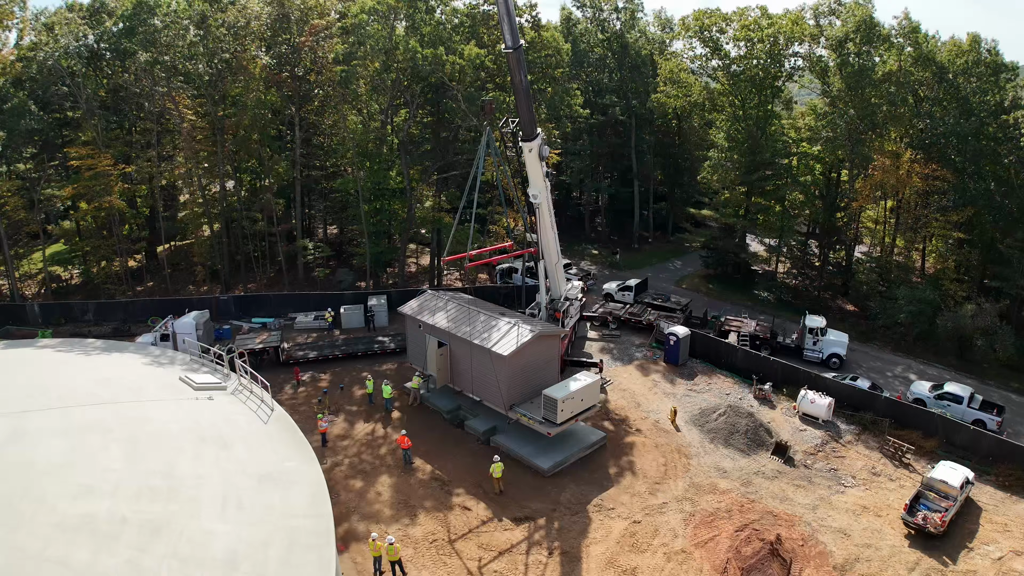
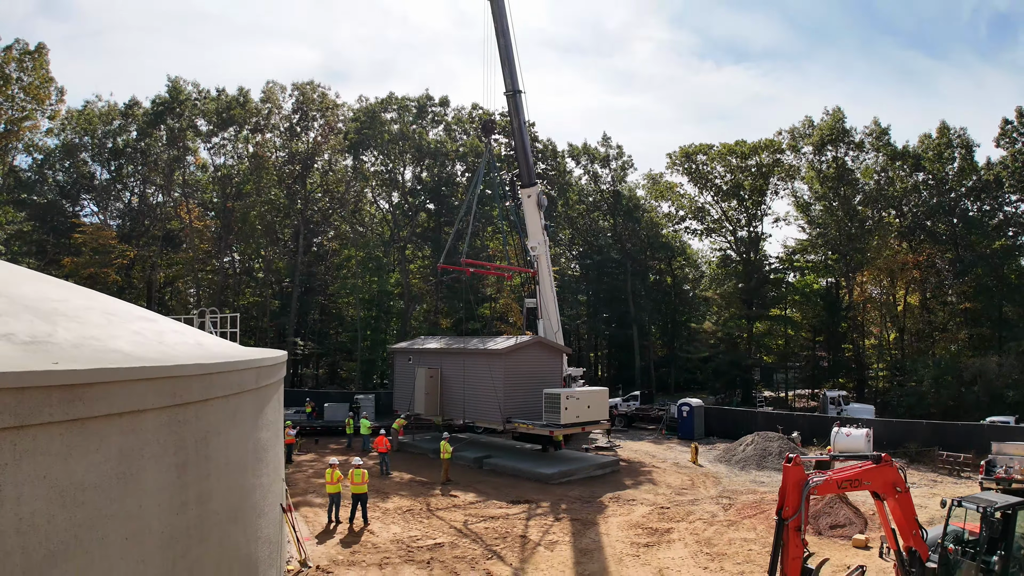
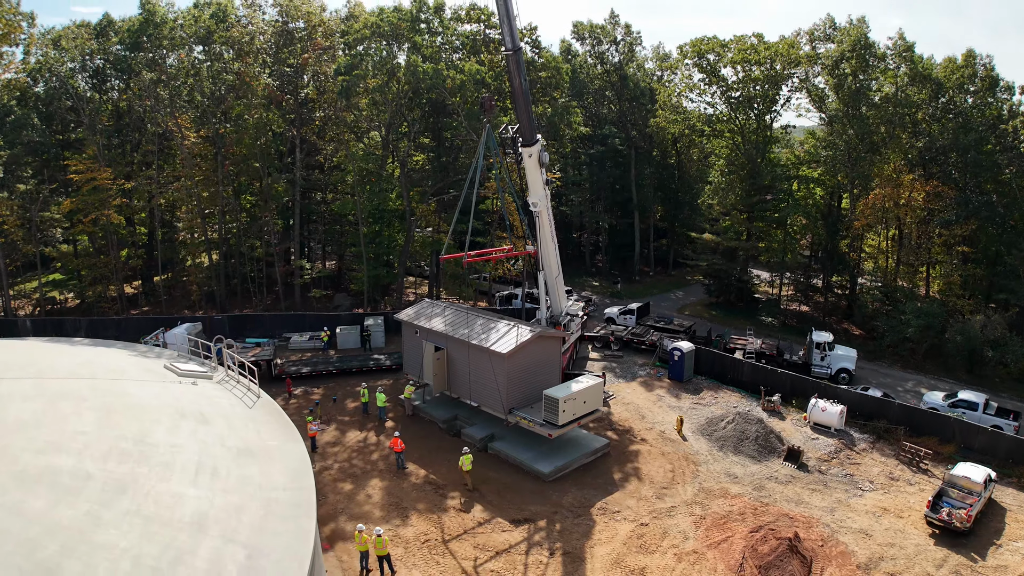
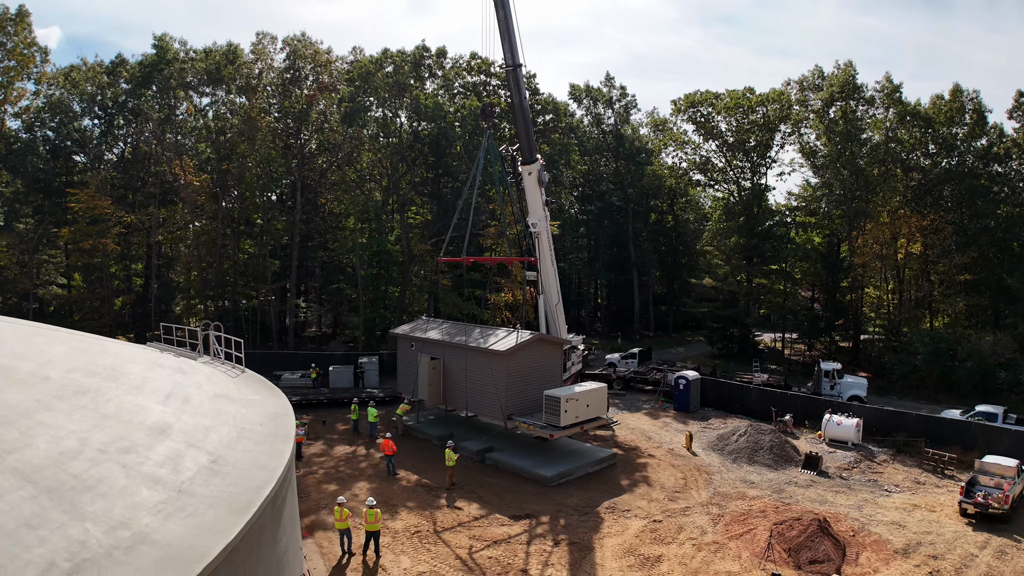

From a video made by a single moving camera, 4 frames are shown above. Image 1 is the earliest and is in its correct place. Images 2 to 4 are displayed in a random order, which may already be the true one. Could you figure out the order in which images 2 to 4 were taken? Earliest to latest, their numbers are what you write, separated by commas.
3, 4, 2
